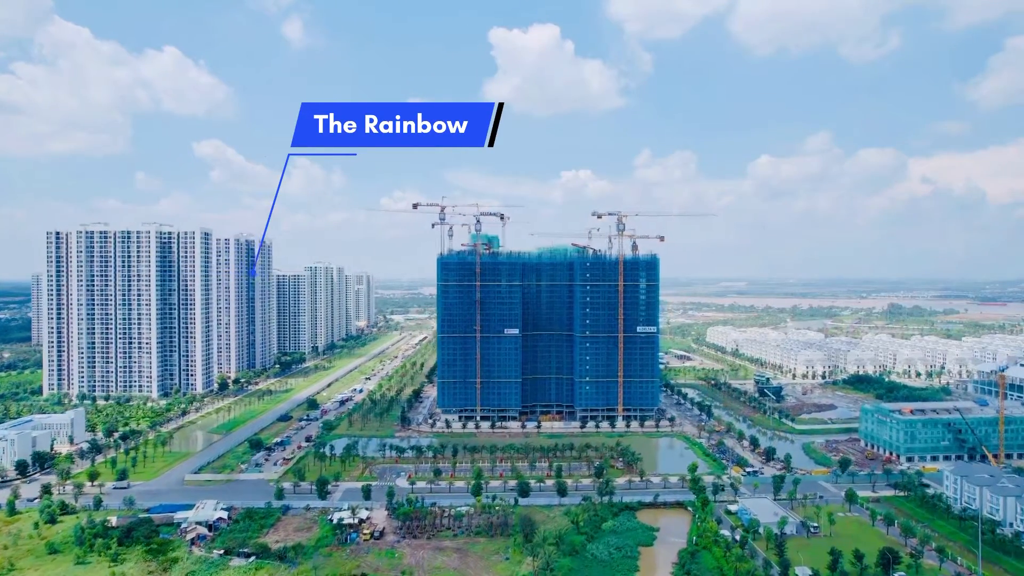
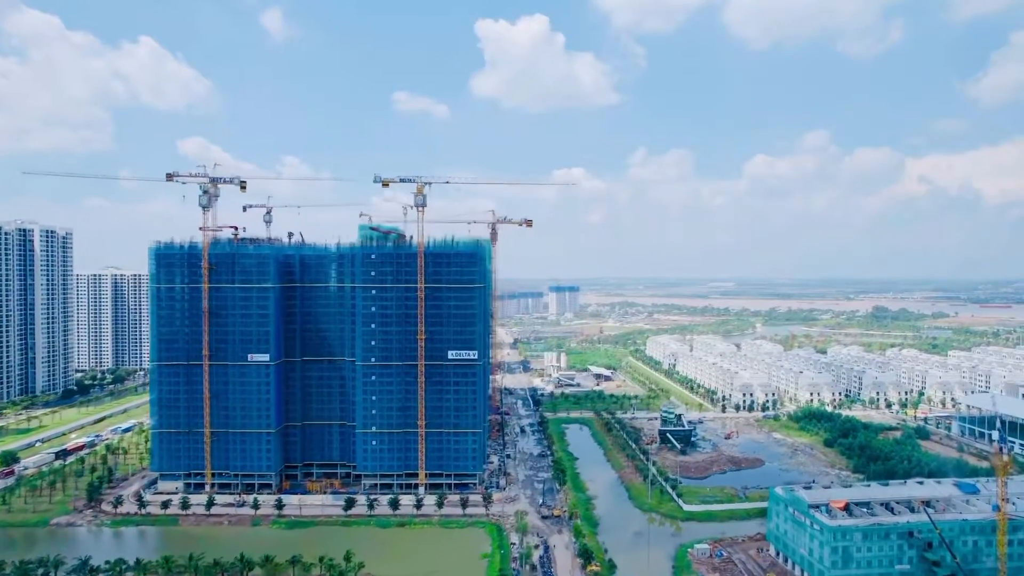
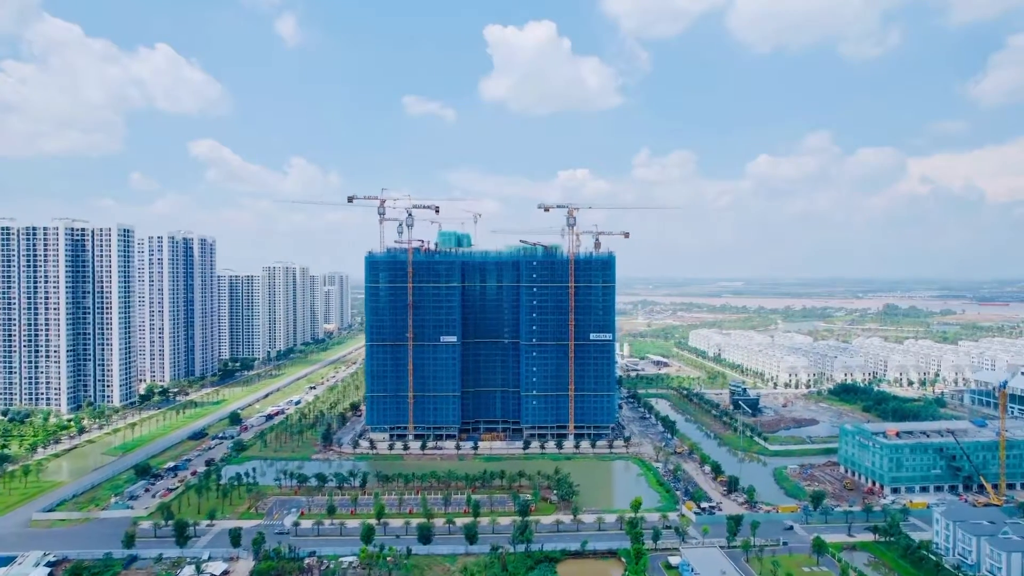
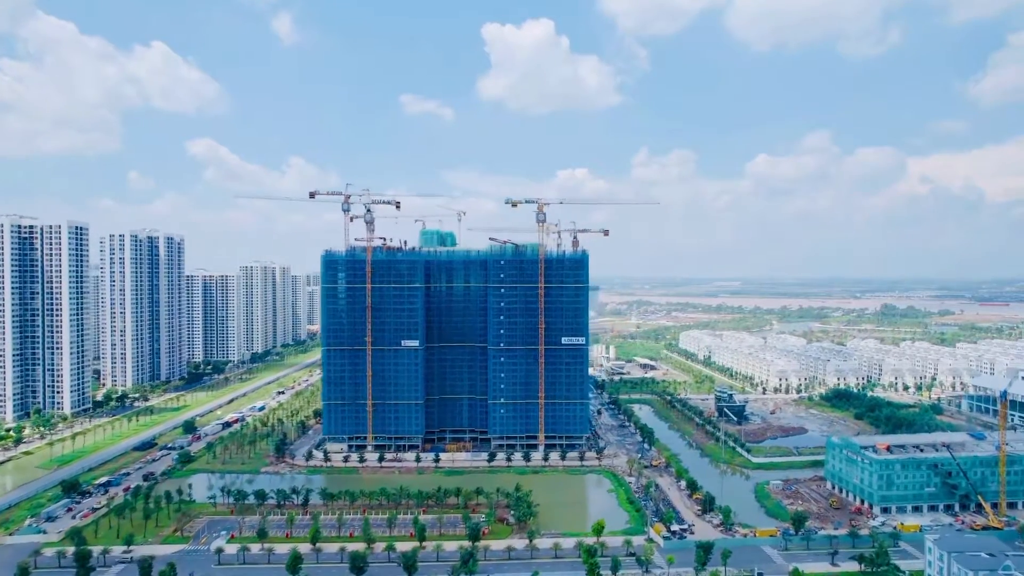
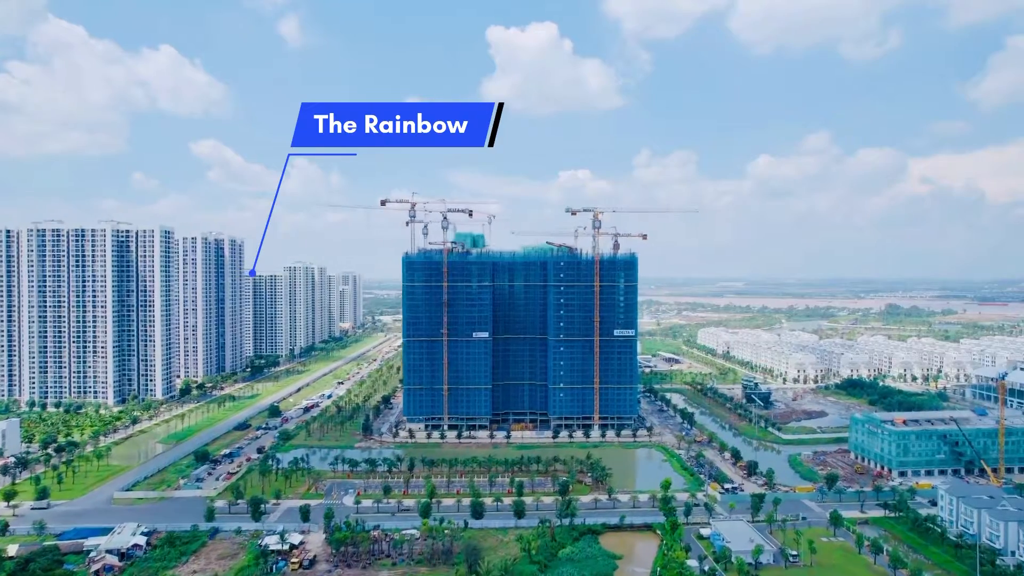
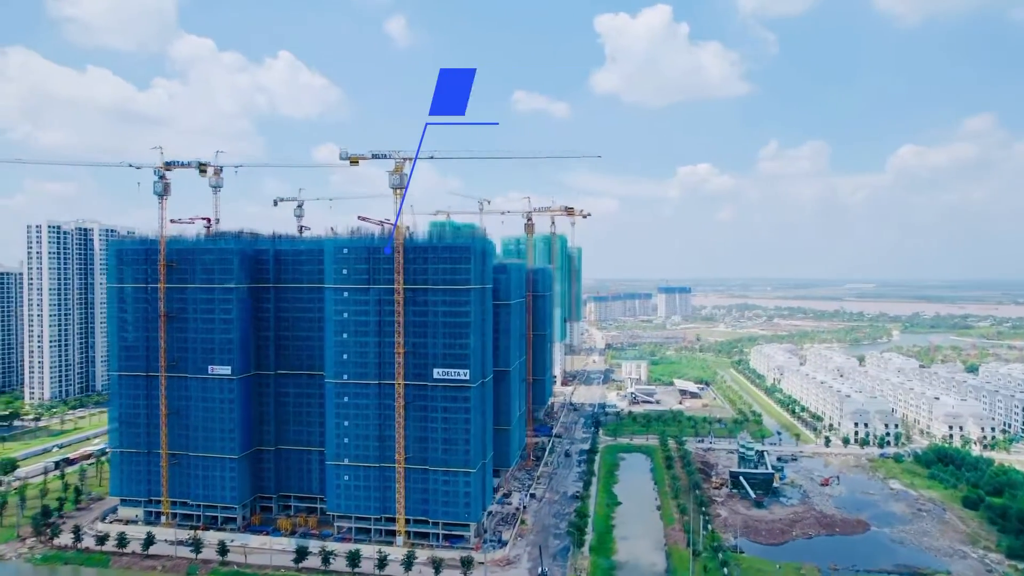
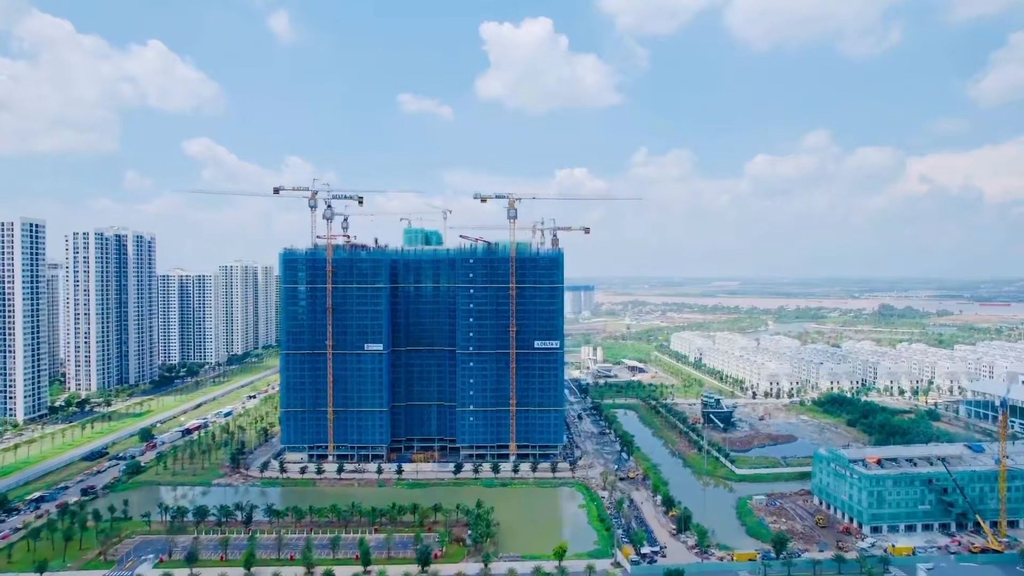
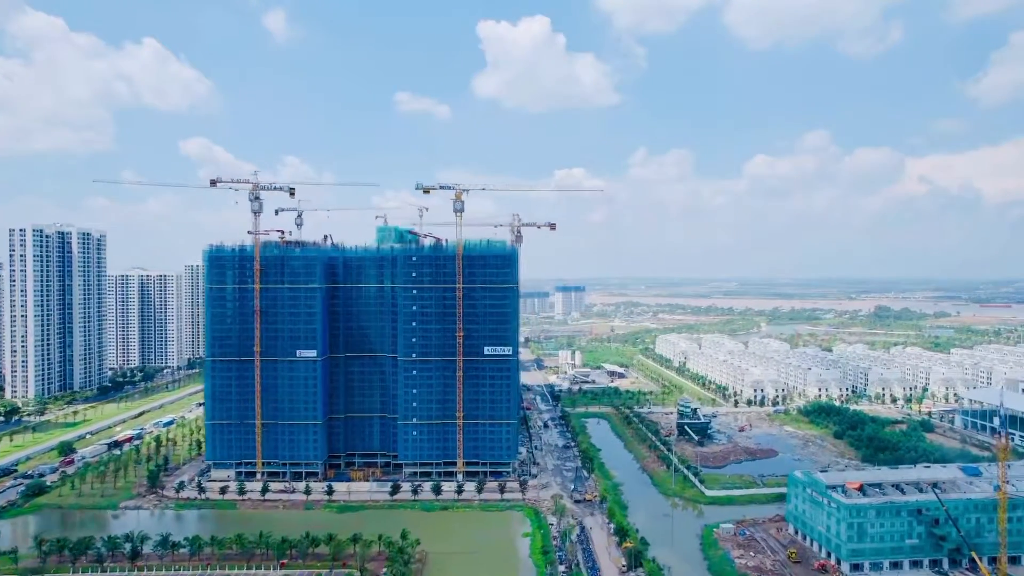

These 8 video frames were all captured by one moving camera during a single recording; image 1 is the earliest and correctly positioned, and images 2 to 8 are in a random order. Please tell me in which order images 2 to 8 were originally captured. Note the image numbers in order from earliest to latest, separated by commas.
5, 3, 4, 7, 8, 2, 6
